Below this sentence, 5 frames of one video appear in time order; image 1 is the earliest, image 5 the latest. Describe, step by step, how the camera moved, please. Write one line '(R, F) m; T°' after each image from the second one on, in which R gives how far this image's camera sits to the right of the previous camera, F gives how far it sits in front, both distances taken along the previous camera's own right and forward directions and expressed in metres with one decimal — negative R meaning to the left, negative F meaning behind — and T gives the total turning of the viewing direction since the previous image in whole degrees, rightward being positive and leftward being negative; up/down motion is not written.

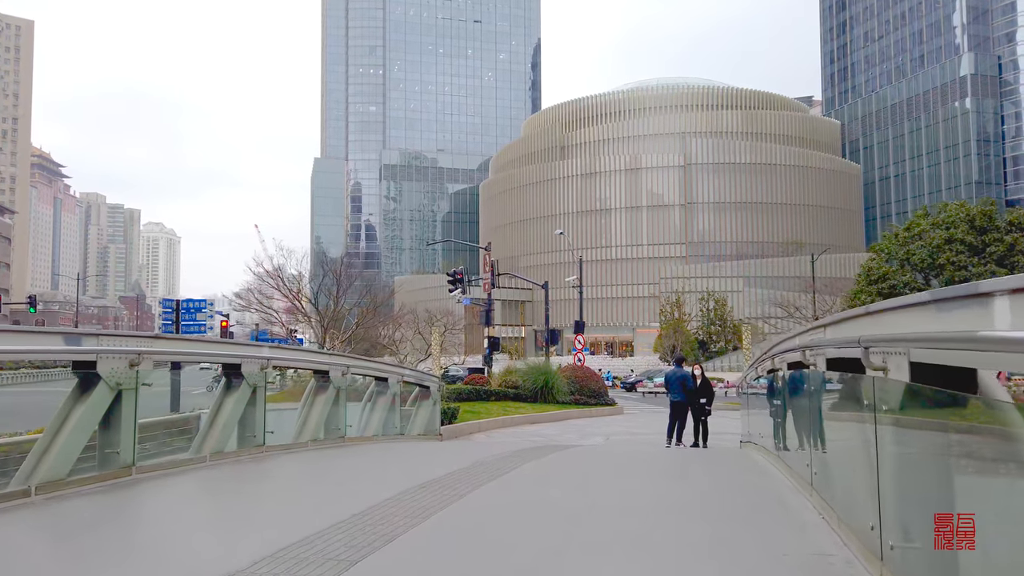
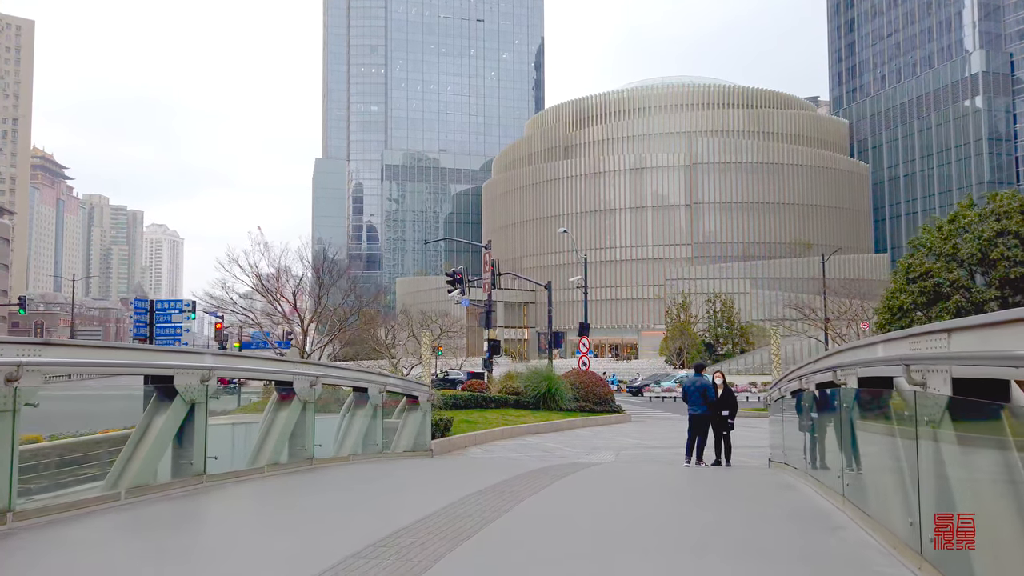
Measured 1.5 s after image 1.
(+0.1, +1.5) m; 0°
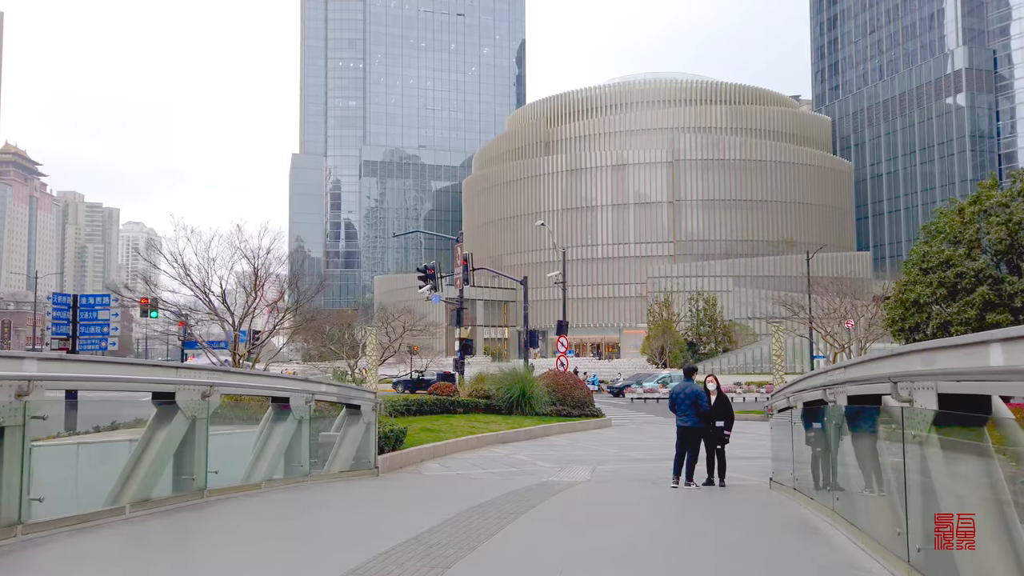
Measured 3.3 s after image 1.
(+0.3, +1.8) m; +1°
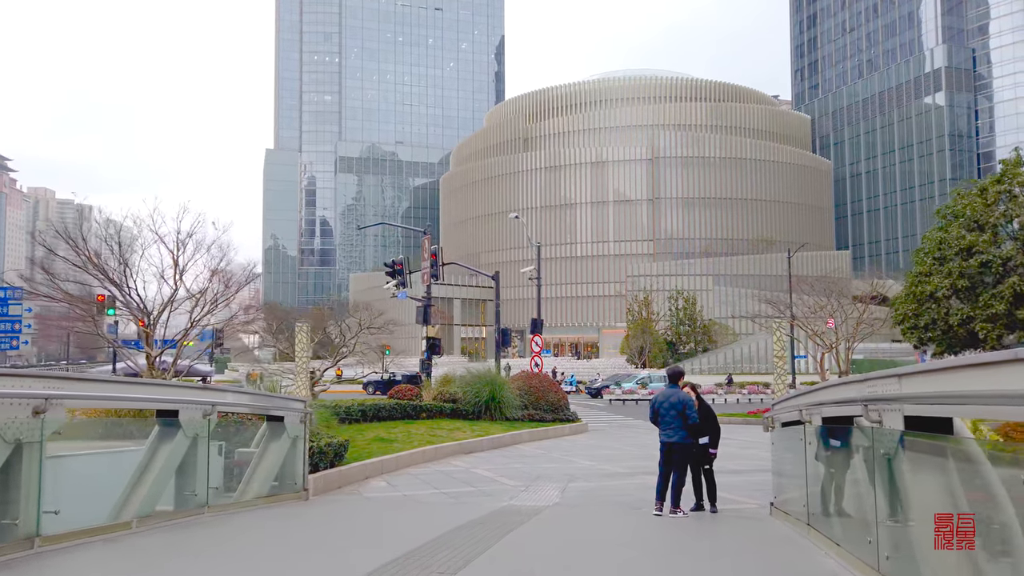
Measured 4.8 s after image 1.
(+0.3, +1.6) m; +2°
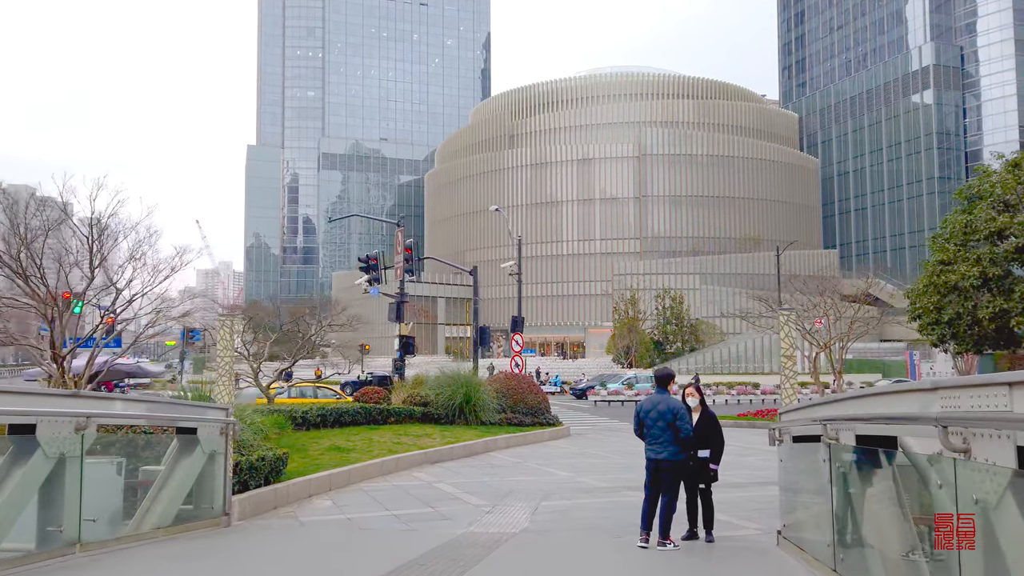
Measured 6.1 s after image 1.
(+0.3, +1.4) m; +1°
